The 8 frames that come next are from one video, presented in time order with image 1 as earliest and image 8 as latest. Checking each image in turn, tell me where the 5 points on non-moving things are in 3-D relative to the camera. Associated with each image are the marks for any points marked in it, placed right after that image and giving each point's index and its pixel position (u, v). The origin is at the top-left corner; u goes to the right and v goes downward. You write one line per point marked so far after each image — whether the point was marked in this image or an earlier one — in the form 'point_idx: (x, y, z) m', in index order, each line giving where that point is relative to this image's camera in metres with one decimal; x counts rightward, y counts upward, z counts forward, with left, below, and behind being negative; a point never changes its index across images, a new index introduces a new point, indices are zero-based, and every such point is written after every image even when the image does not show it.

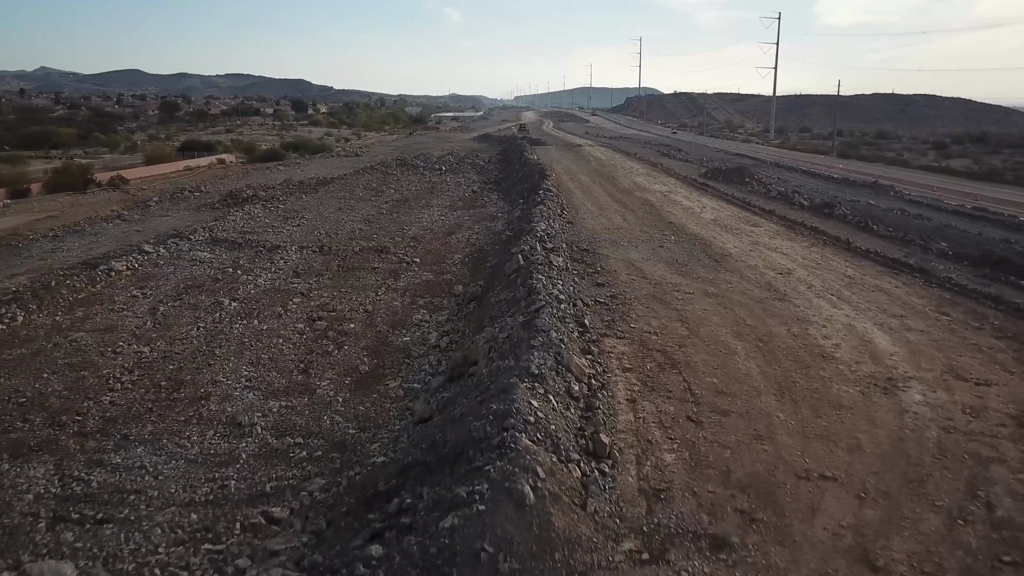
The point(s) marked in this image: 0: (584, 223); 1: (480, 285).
0: (+1.3, +1.2, +14.4) m
1: (-0.5, 0.0, +11.2) m
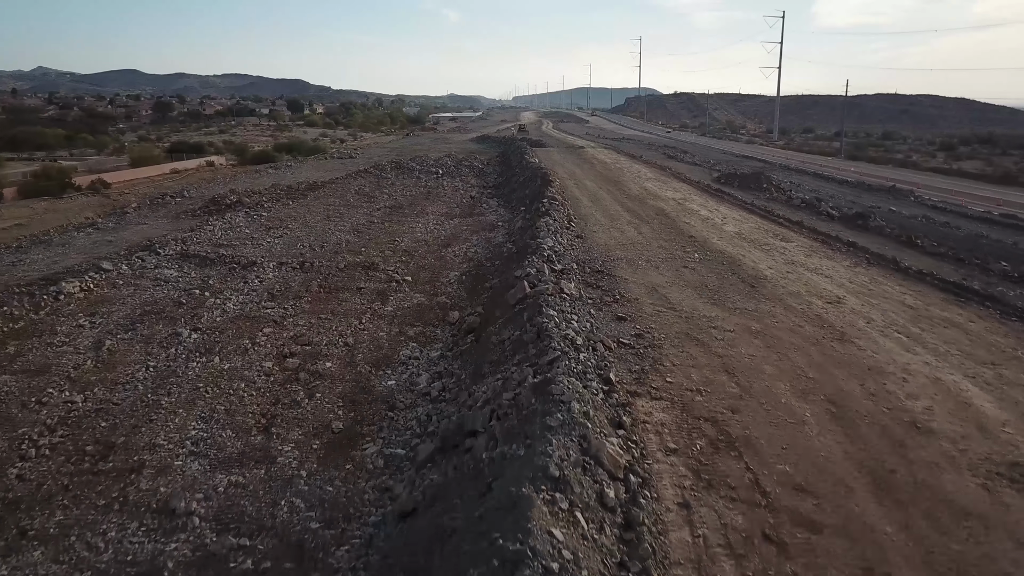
0: (+1.4, +0.8, +12.9) m
1: (-0.4, -0.3, +9.7) m
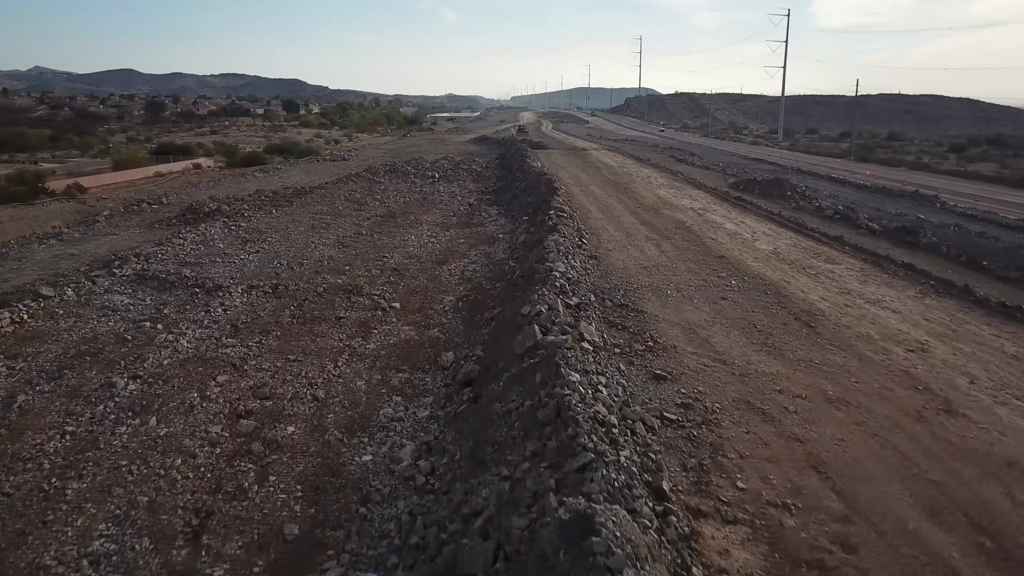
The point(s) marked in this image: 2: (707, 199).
0: (+1.4, +0.4, +11.2) m
1: (-0.3, -0.7, +8.0) m
2: (+4.5, +2.0, +18.4) m
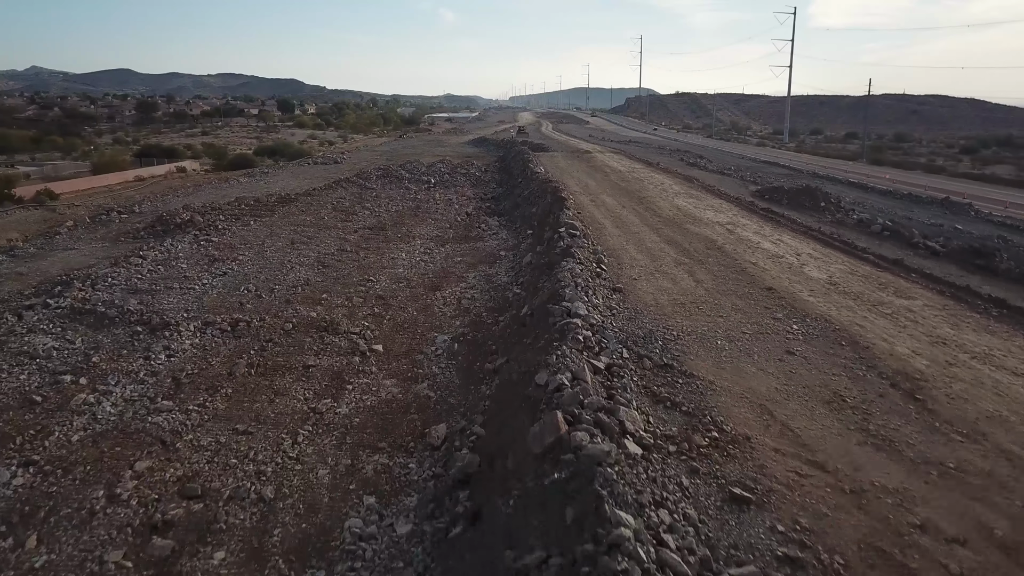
0: (+1.5, 0.0, +9.3) m
1: (-0.3, -1.2, +6.1) m
2: (+4.6, +1.6, +16.4) m
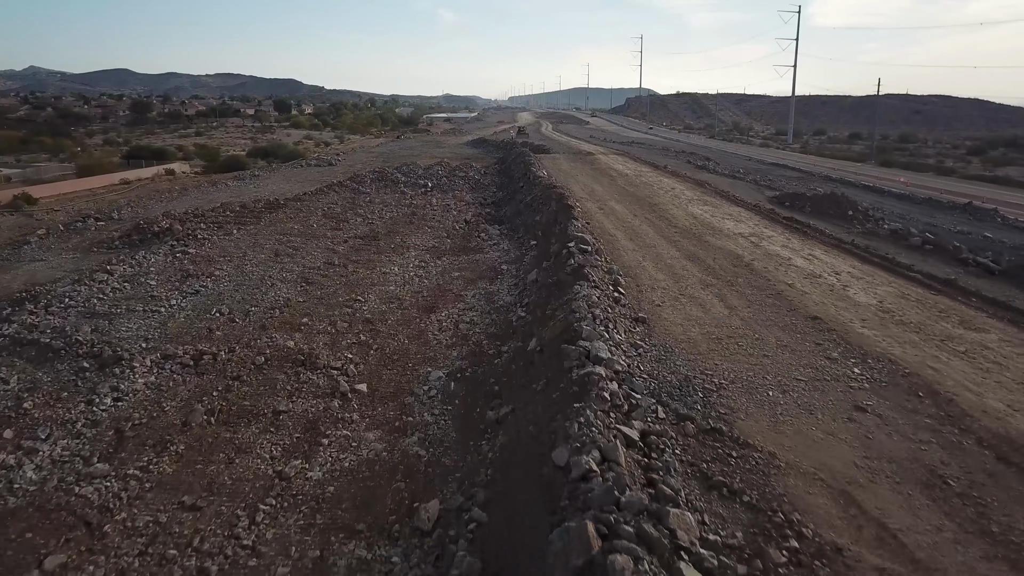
0: (+1.6, -0.3, +8.0) m
1: (-0.2, -1.5, +4.8) m
2: (+4.6, +1.3, +15.2) m
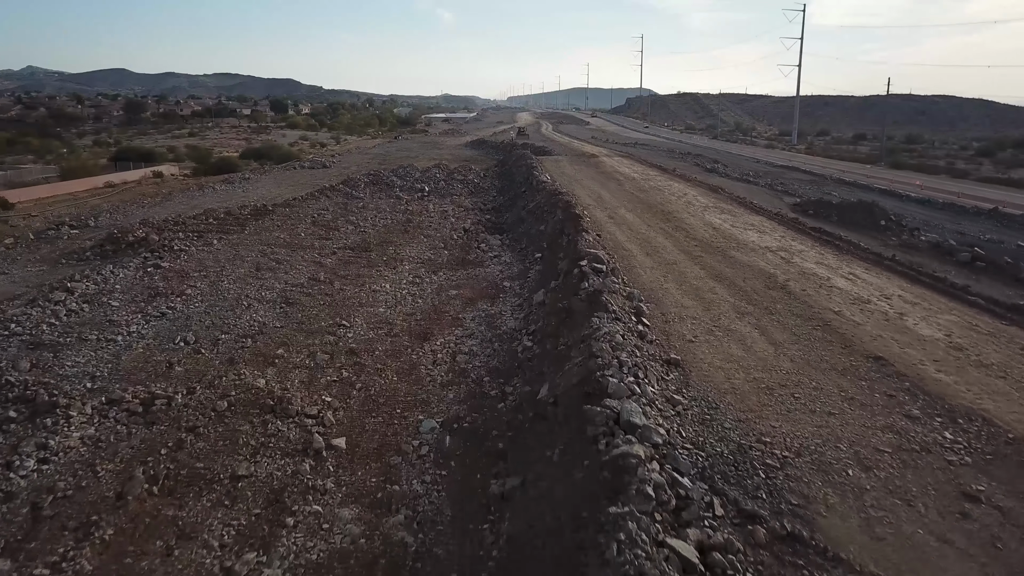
0: (+1.6, -0.6, +6.7) m
1: (-0.1, -1.8, +3.5) m
2: (+4.7, +1.0, +13.9) m
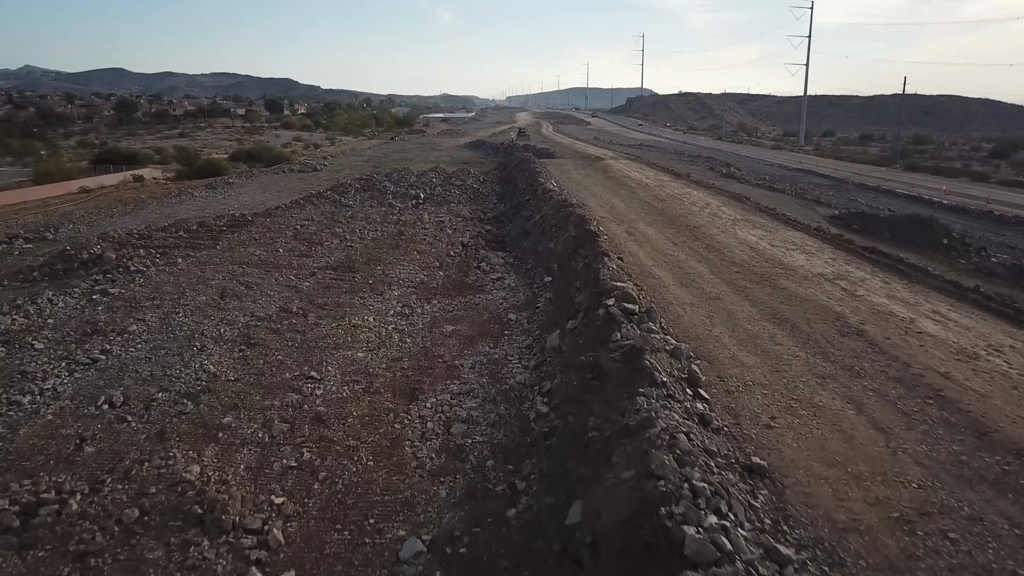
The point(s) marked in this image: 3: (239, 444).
0: (+1.7, -1.1, +4.7) m
1: (0.0, -2.2, +1.5) m
2: (+4.8, +0.5, +11.9) m
3: (-2.3, -1.3, +6.8) m
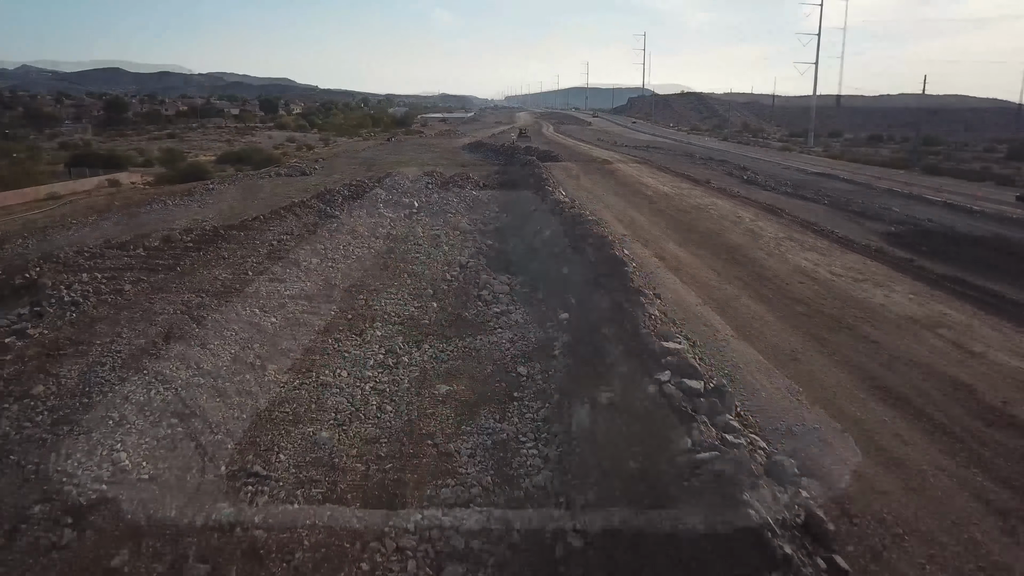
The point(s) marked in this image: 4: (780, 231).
0: (+1.8, -1.6, +2.5) m
1: (+0.1, -2.7, -0.7) m
2: (+4.9, 0.0, +9.7) m
3: (-2.2, -1.8, +4.5) m
4: (+4.8, +1.0, +13.9) m
